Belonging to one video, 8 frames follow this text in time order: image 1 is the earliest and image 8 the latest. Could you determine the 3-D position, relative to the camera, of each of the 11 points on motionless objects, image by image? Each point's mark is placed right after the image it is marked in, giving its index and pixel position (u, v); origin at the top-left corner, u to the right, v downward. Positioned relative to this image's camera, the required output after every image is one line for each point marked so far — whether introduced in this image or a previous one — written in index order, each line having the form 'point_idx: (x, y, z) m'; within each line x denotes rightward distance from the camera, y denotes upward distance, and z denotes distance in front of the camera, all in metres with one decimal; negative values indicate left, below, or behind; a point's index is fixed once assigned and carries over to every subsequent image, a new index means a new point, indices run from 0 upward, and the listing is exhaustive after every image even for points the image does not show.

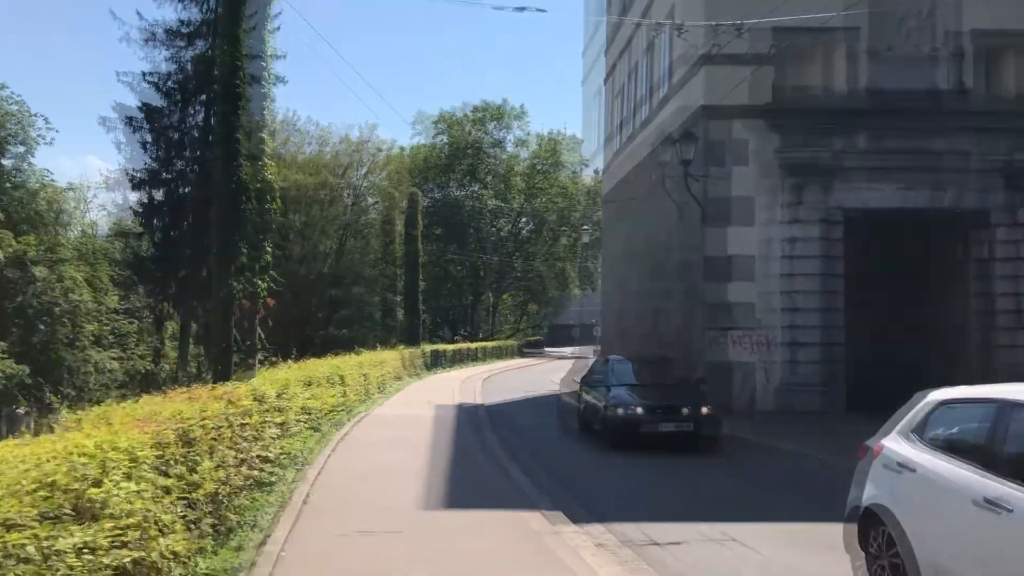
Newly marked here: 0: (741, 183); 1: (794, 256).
0: (+4.9, +2.2, +18.5) m
1: (+5.9, +0.7, +18.1) m
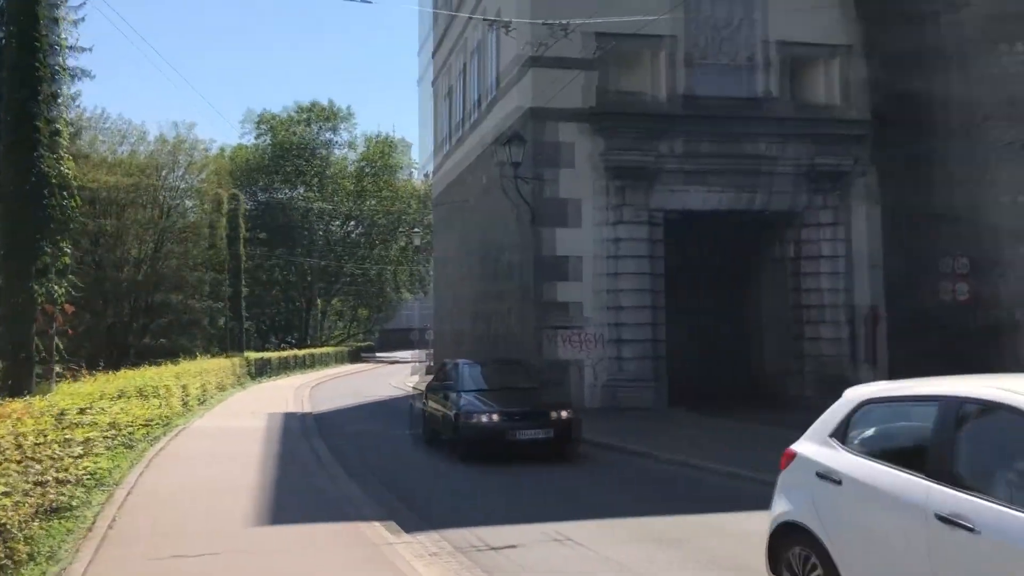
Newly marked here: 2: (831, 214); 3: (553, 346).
0: (+1.2, +2.2, +18.7) m
1: (+2.3, +0.7, +18.6) m
2: (+7.1, +1.7, +19.3) m
3: (+0.9, -1.3, +18.6) m
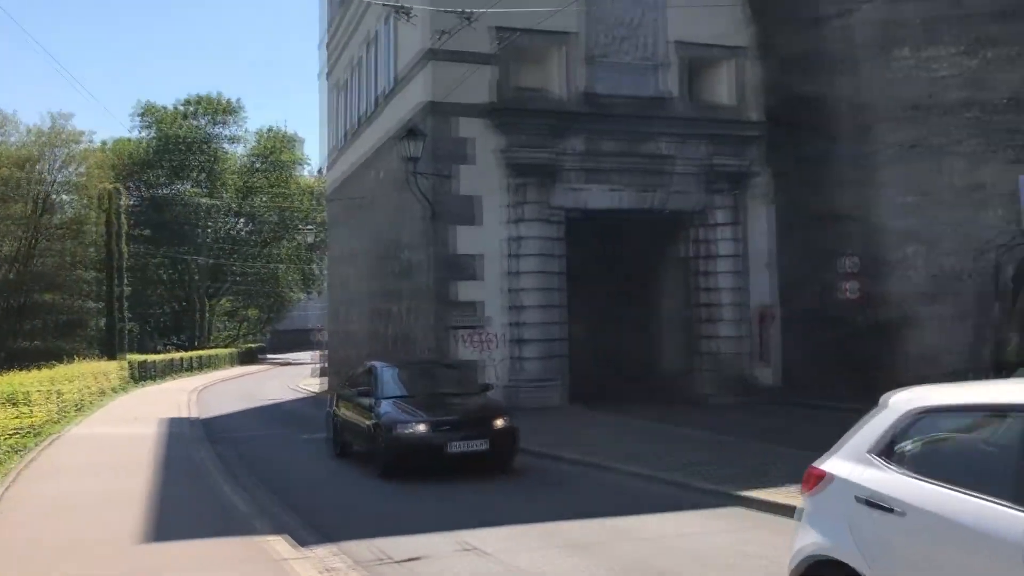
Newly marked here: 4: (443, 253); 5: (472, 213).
0: (-0.9, +2.3, +18.3) m
1: (+0.1, +0.7, +18.3) m
2: (+4.9, +1.7, +19.5) m
3: (-1.2, -1.2, +18.1) m
4: (-1.5, +0.7, +18.1) m
5: (-0.9, +1.6, +18.3) m
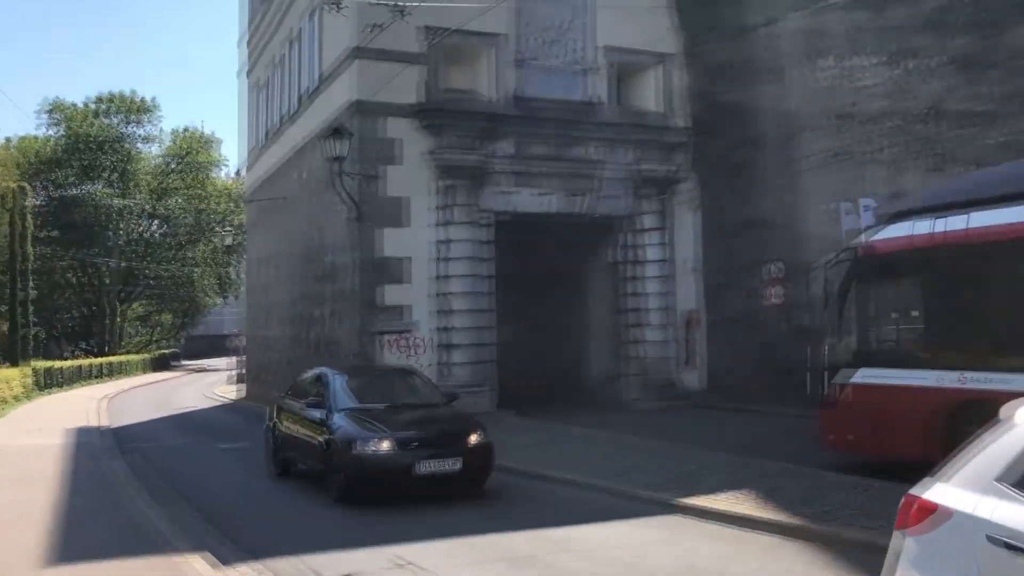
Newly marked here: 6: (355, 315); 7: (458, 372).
0: (-2.4, +2.2, +17.9) m
1: (-1.4, +0.6, +17.9) m
2: (+3.2, +1.6, +19.6) m
3: (-2.7, -1.3, +17.6) m
4: (-2.9, +0.7, +17.7) m
5: (-2.3, +1.5, +17.9) m
6: (-3.3, -0.5, +17.8) m
7: (-1.1, -1.8, +17.8) m
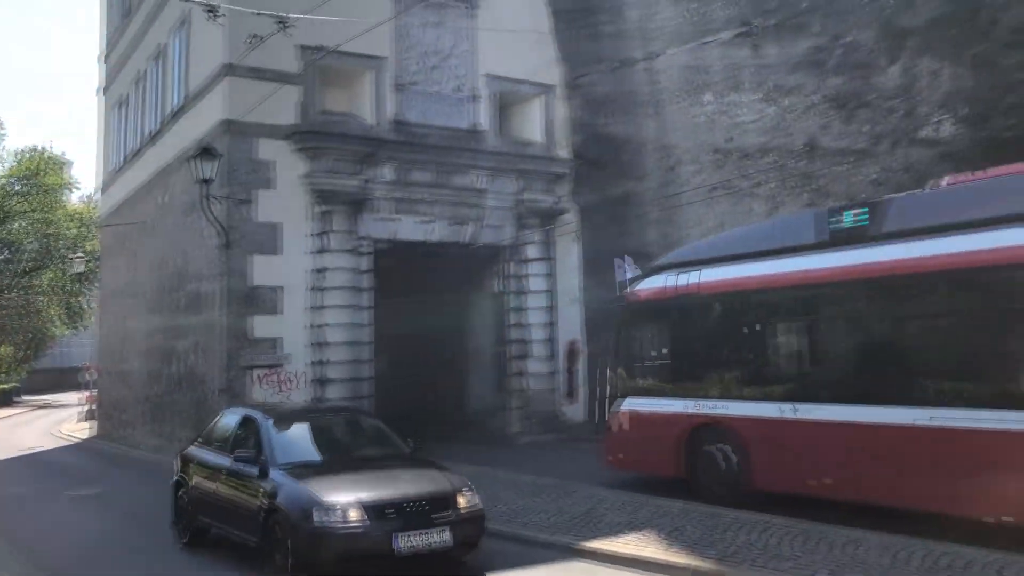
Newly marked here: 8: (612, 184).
0: (-4.8, +1.6, +16.9) m
1: (-3.7, 0.0, +17.0) m
2: (+0.6, +0.9, +19.4) m
3: (-5.0, -1.9, +16.4) m
4: (-5.2, +0.1, +16.5) m
5: (-4.7, +0.9, +16.9) m
6: (-5.6, -1.1, +16.6) m
7: (-3.5, -2.4, +16.9) m
8: (+2.2, +2.3, +19.0) m
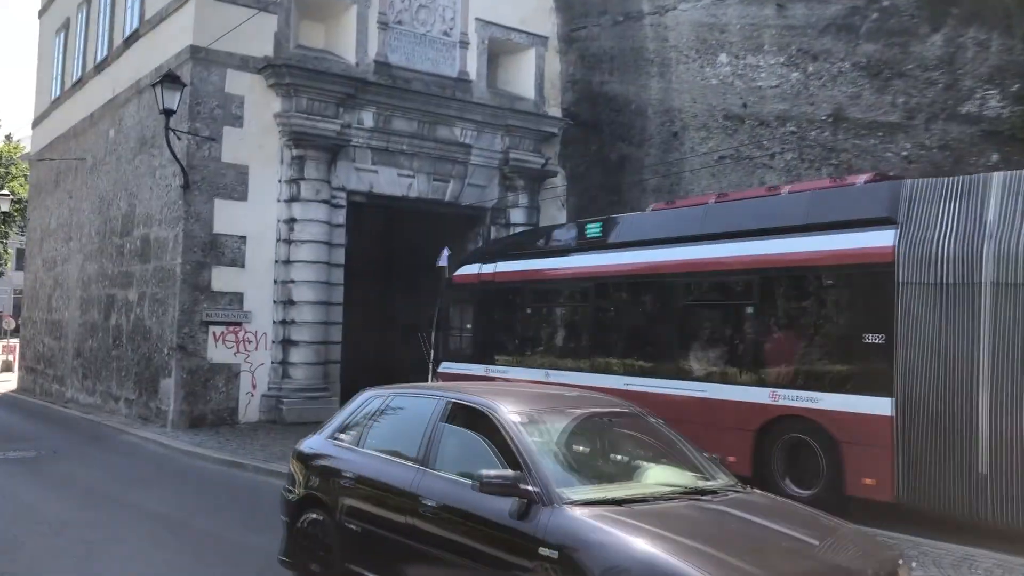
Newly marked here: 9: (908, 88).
0: (-4.9, +2.5, +15.2) m
1: (-3.9, +0.9, +15.4) m
2: (+0.2, +1.6, +18.1) m
3: (-5.2, -1.0, +14.8) m
4: (-5.4, +1.0, +14.8) m
5: (-4.8, +1.8, +15.2) m
6: (-5.8, -0.2, +14.9) m
7: (-3.8, -1.5, +15.4) m
8: (+1.9, +2.9, +17.8) m
9: (+6.0, +3.0, +13.0) m
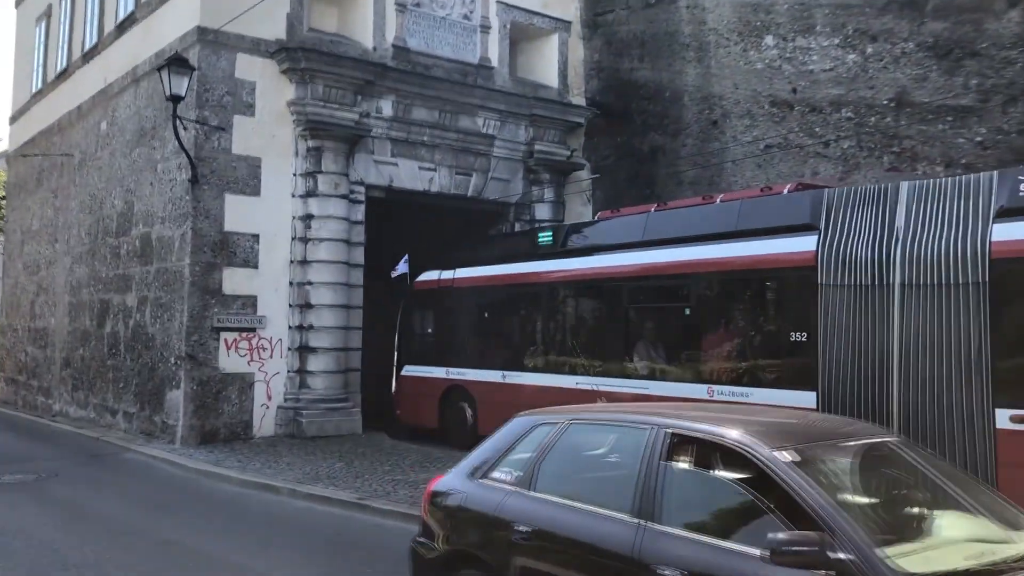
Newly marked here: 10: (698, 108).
0: (-4.3, +2.4, +13.9) m
1: (-3.3, +0.8, +14.2) m
2: (+0.7, +1.6, +17.0) m
3: (-4.6, -1.0, +13.6) m
4: (-4.8, +0.9, +13.6) m
5: (-4.3, +1.7, +14.0) m
6: (-5.2, -0.3, +13.6) m
7: (-3.2, -1.6, +14.2) m
8: (+2.4, +2.9, +16.8) m
9: (+6.6, +3.1, +12.1) m
10: (+3.4, +3.2, +15.7) m
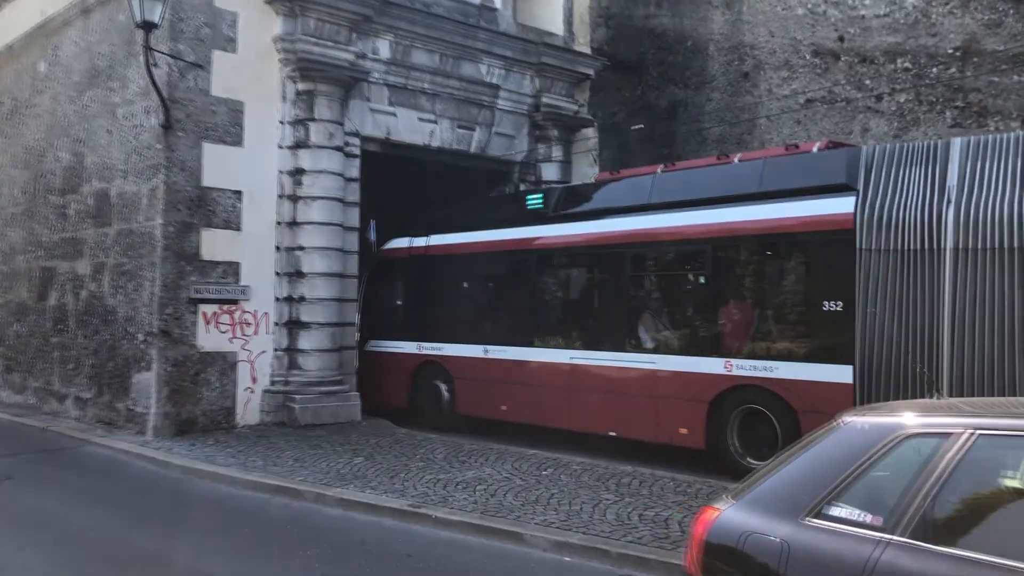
0: (-3.9, +2.9, +11.9) m
1: (-3.0, +1.3, +12.3) m
2: (+0.8, +2.2, +15.4) m
3: (-4.3, -0.6, +11.6) m
4: (-4.4, +1.4, +11.5) m
5: (-3.9, +2.2, +12.0) m
6: (-4.9, +0.2, +11.6) m
7: (-2.9, -1.1, +12.4) m
8: (+2.5, +3.5, +15.3) m
9: (+7.1, +3.5, +11.0) m
10: (+3.6, +3.8, +14.3) m
